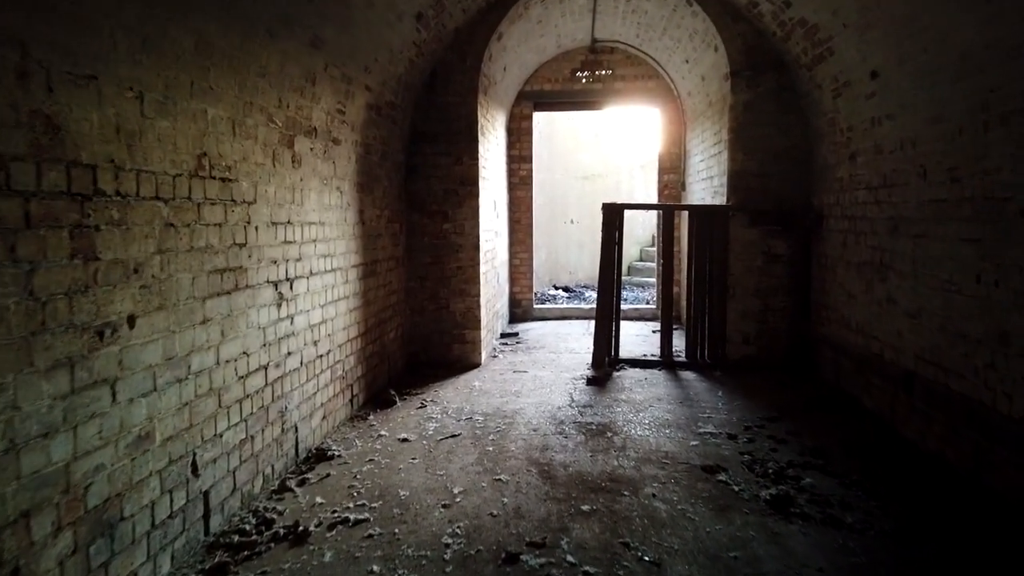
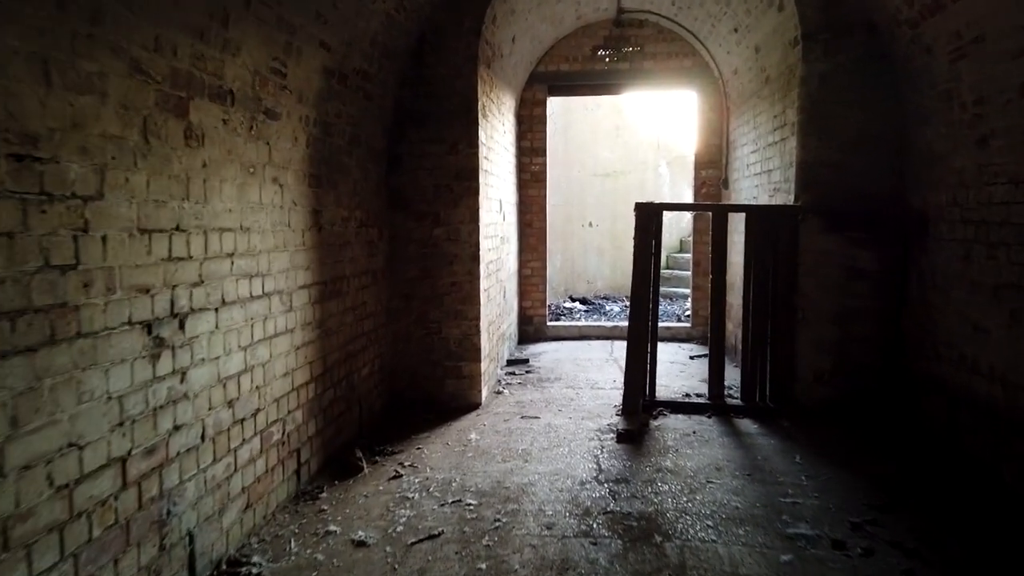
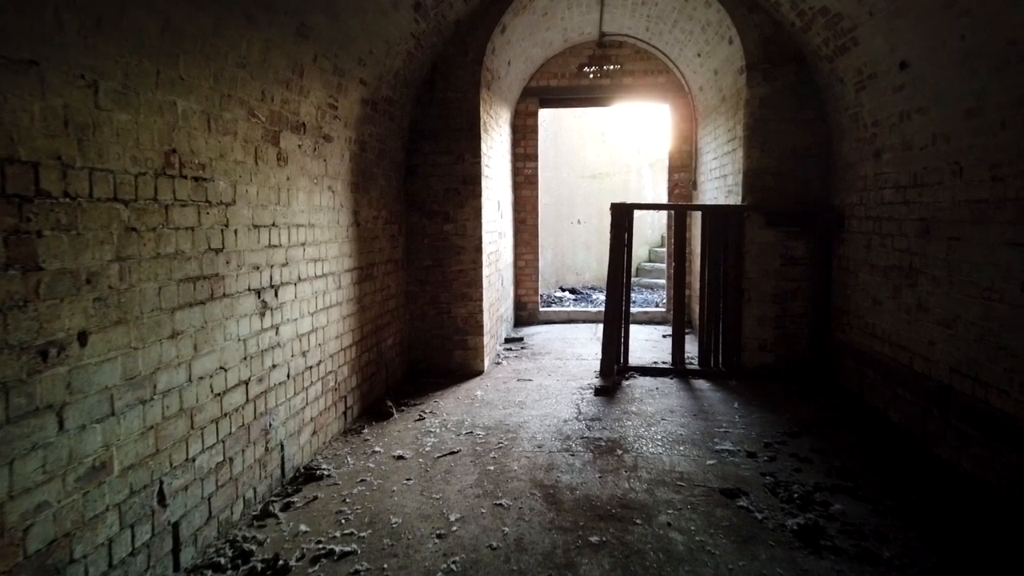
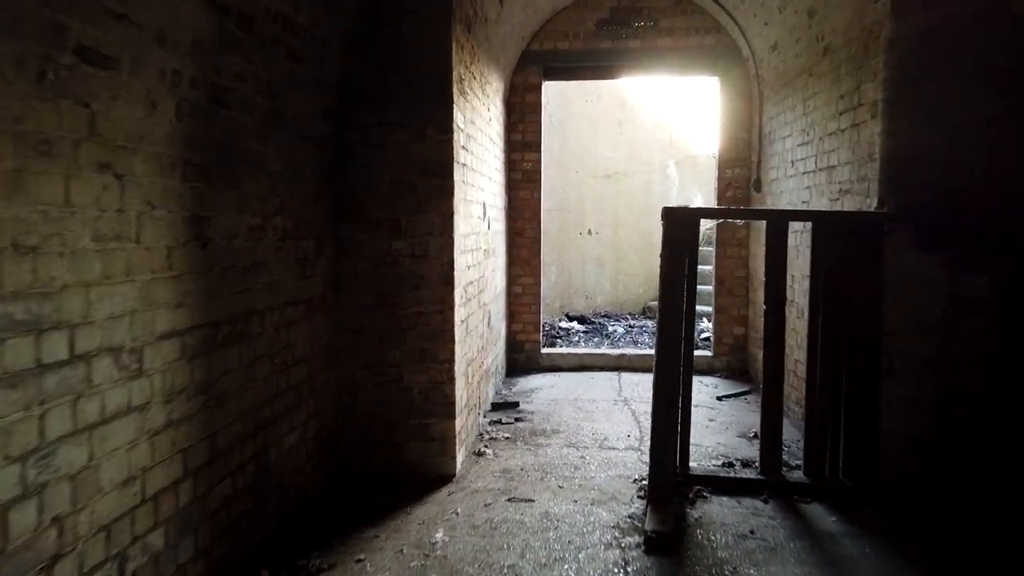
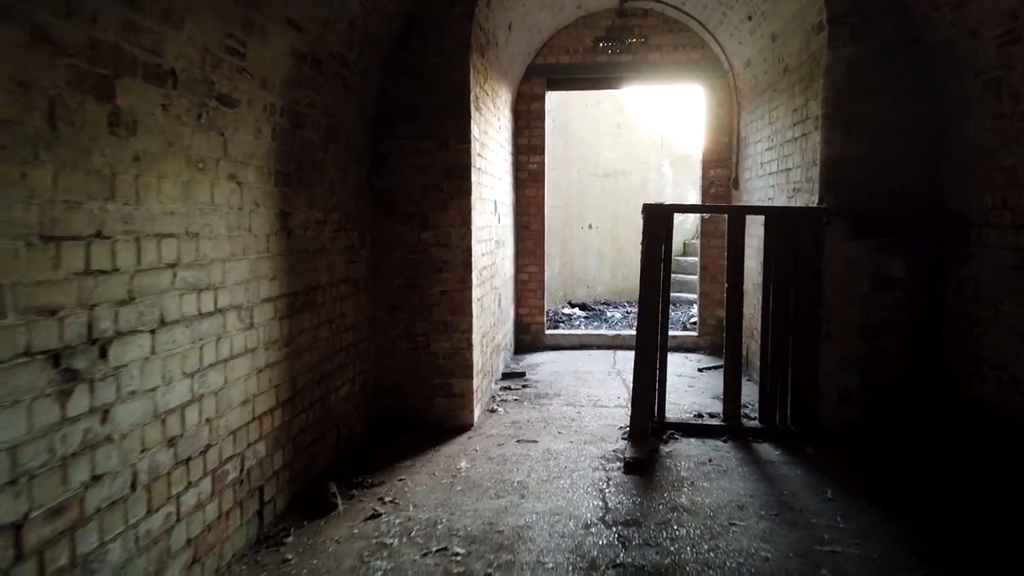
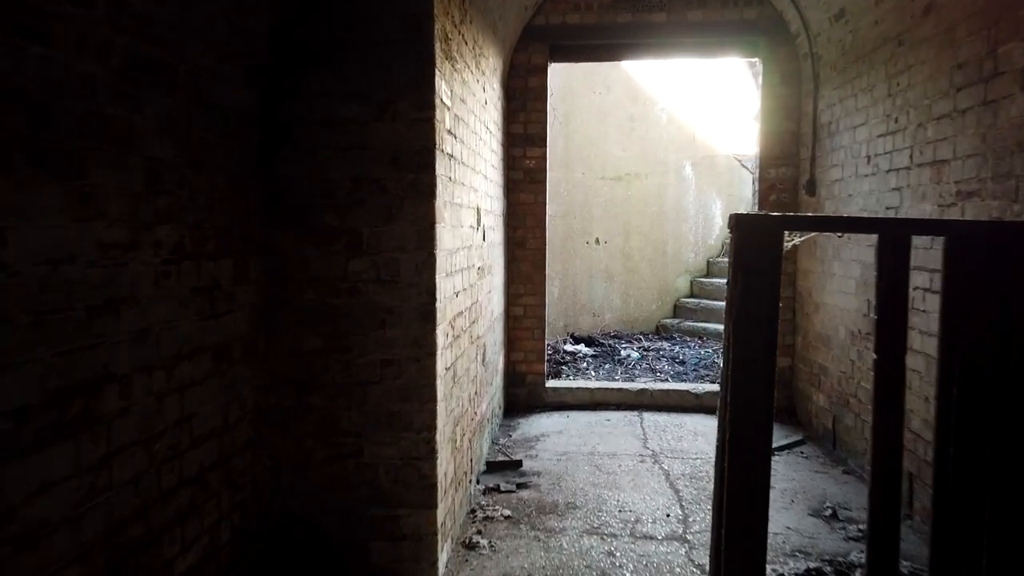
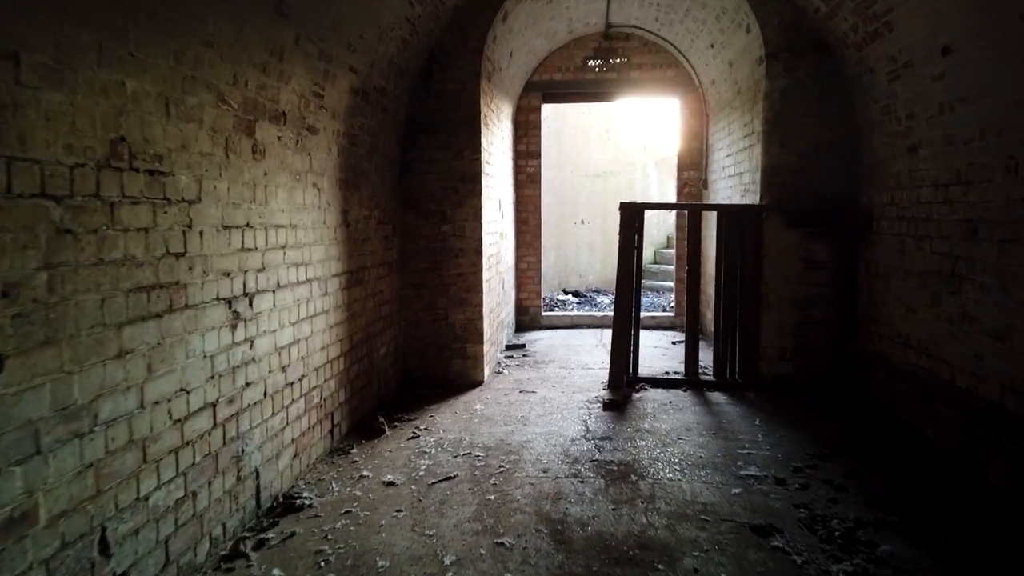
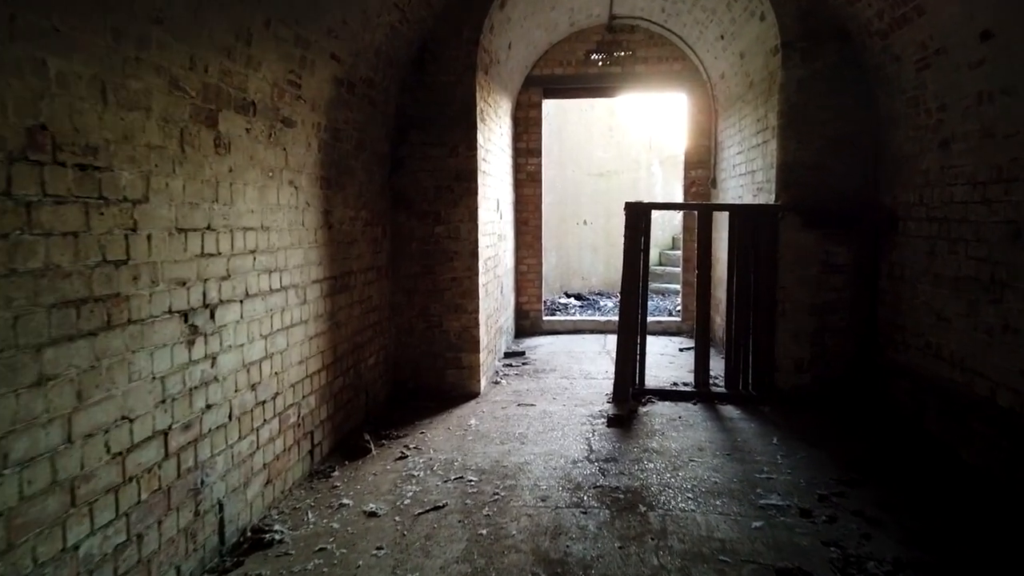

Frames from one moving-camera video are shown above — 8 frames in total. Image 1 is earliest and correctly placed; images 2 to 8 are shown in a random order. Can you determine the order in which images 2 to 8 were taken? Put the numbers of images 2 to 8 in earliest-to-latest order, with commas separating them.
3, 7, 8, 2, 5, 4, 6
